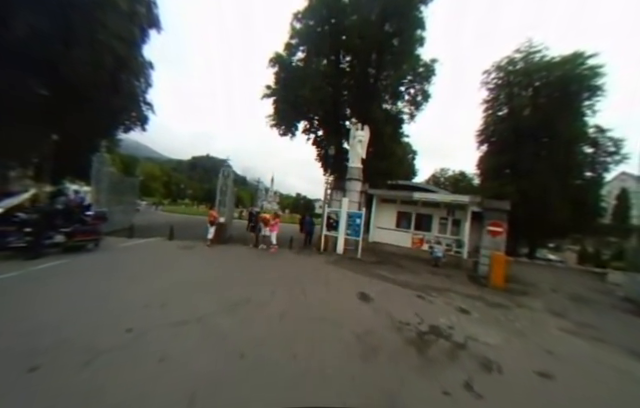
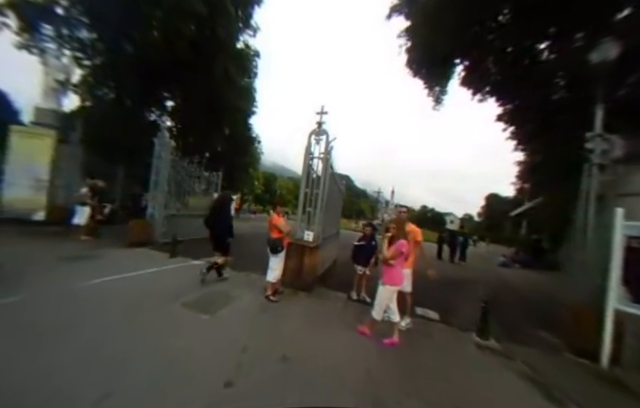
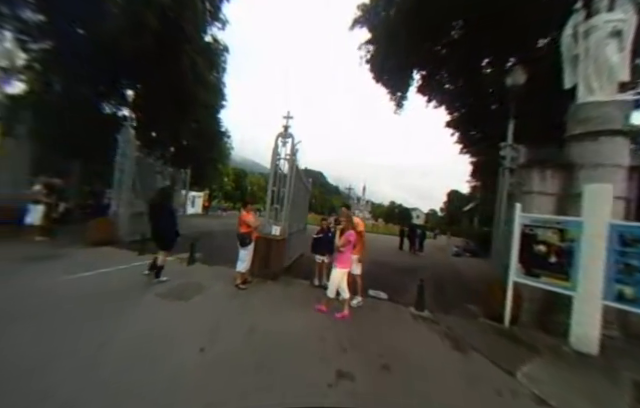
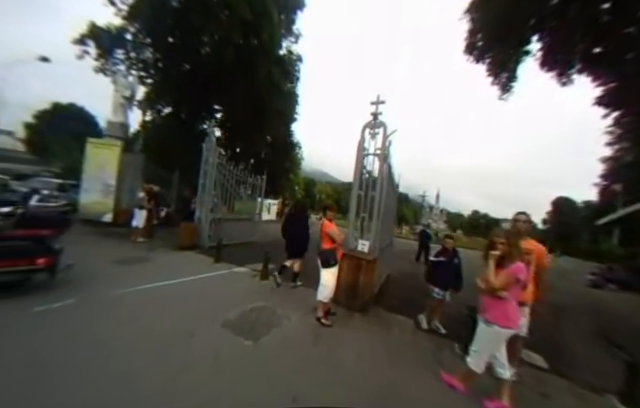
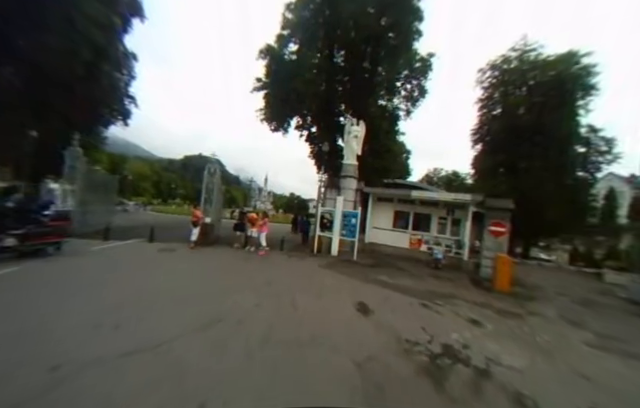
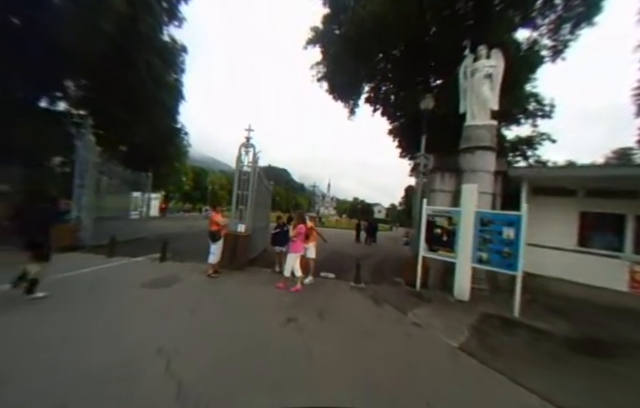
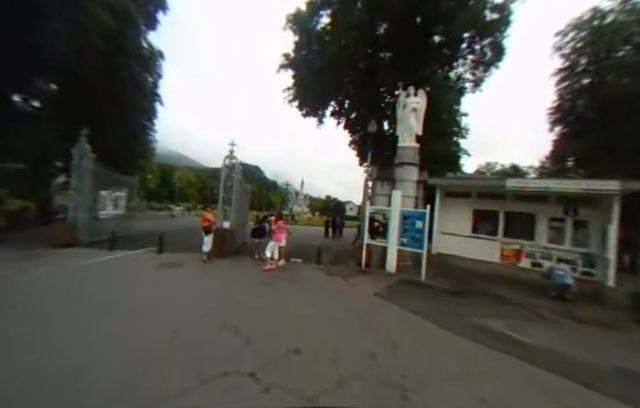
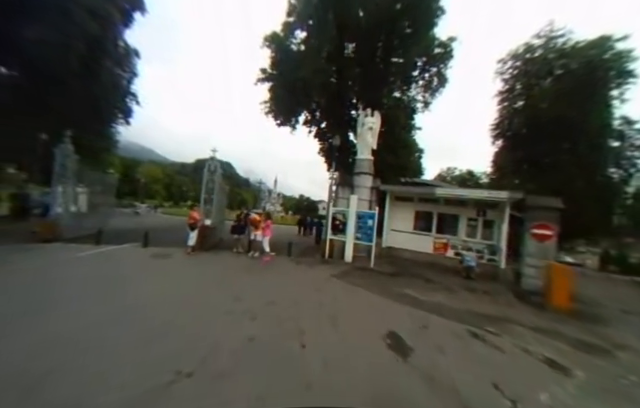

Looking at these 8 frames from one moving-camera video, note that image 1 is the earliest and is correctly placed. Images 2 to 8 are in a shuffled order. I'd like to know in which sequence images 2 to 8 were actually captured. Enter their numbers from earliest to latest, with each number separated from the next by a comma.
5, 8, 7, 6, 3, 2, 4
